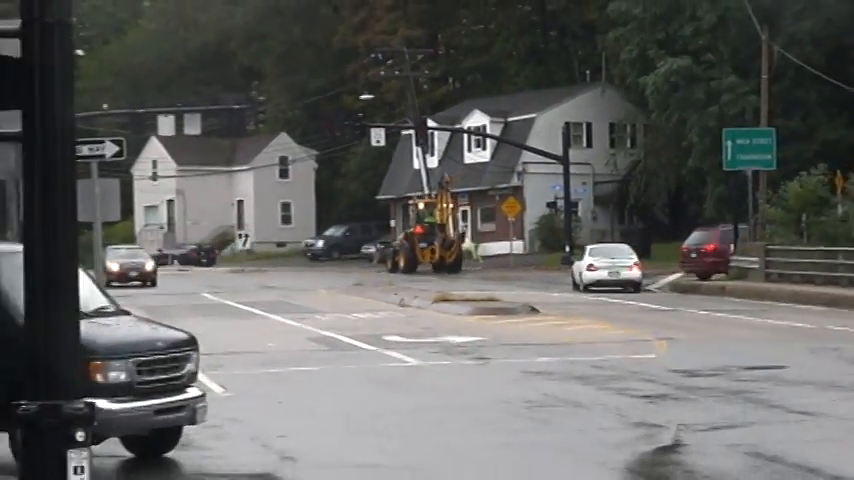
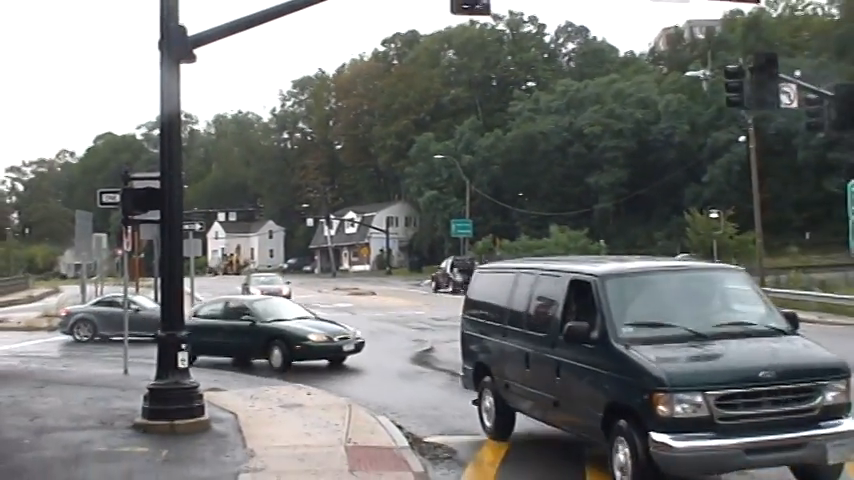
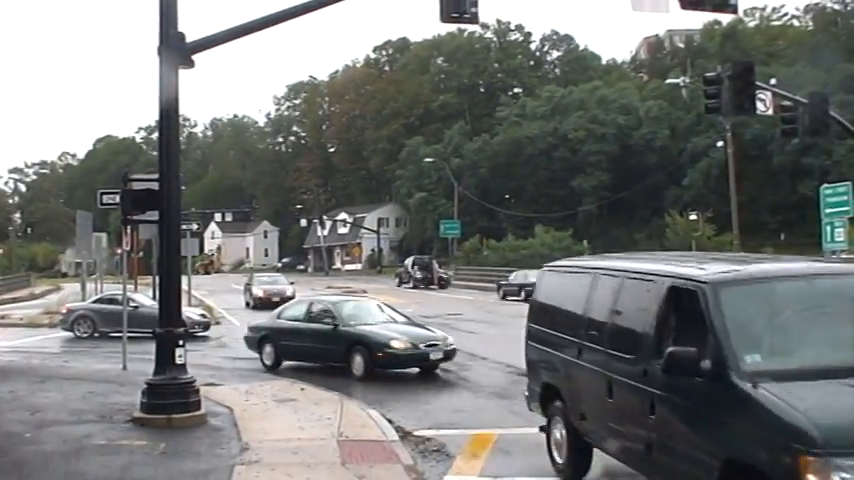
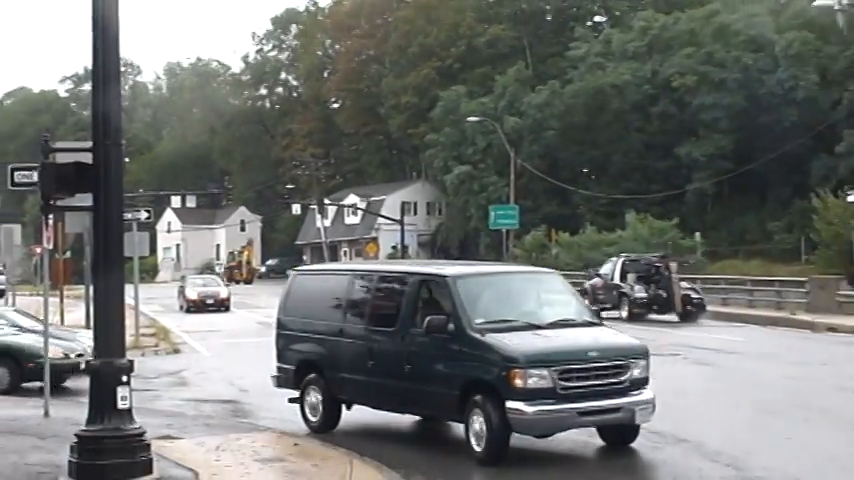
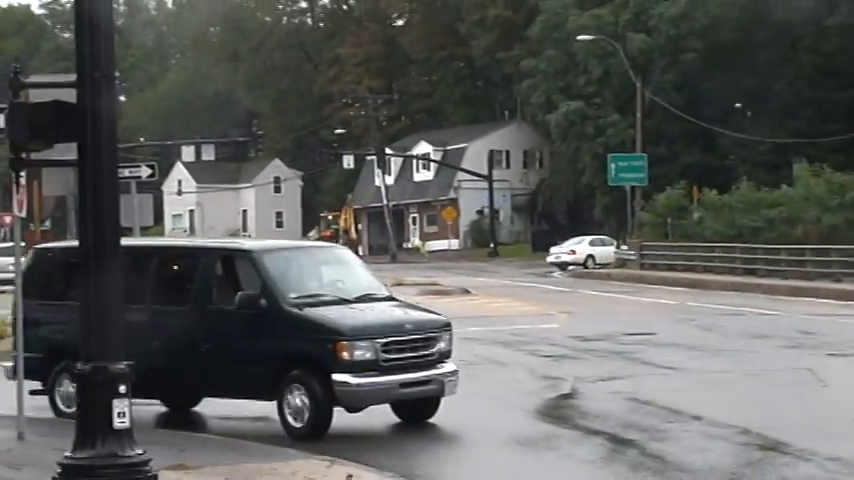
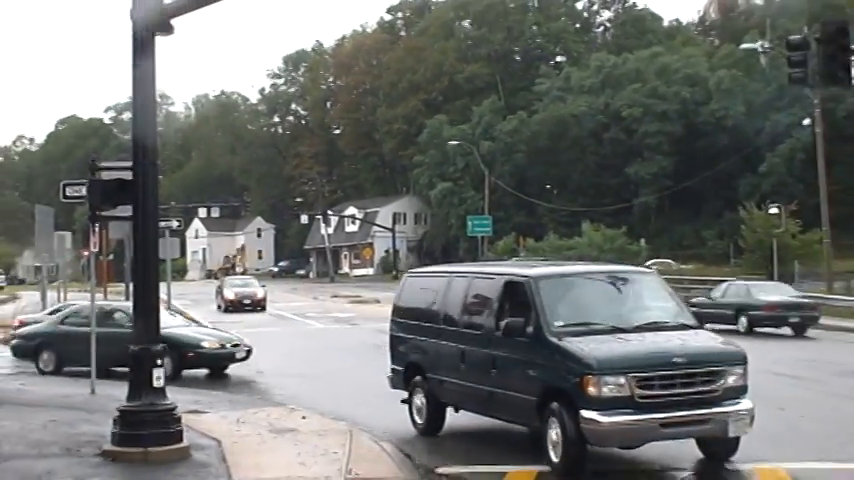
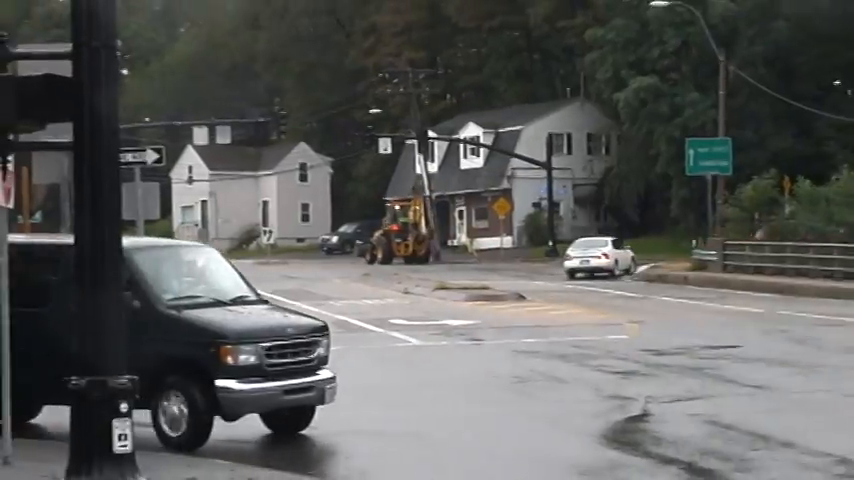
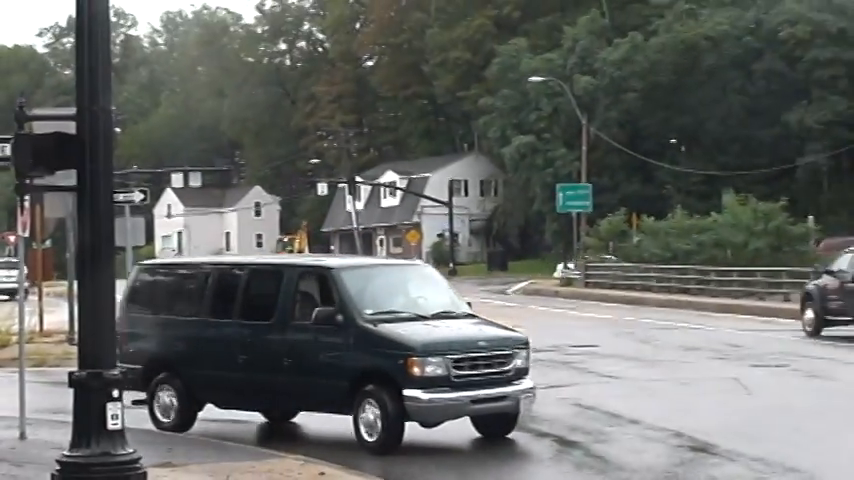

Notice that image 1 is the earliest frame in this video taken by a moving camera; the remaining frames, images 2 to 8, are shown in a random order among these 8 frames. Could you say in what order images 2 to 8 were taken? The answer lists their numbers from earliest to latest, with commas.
7, 5, 8, 4, 6, 2, 3
